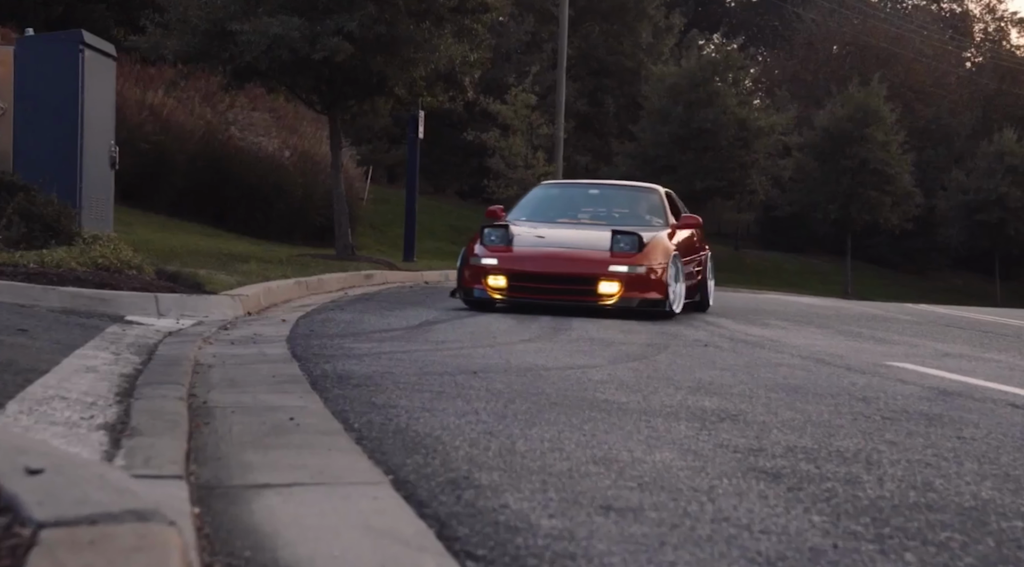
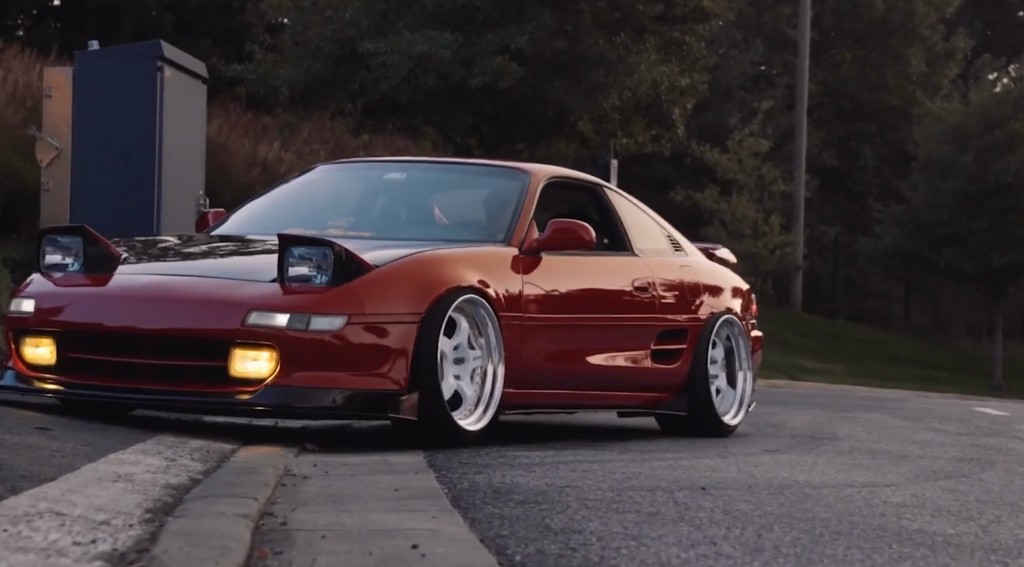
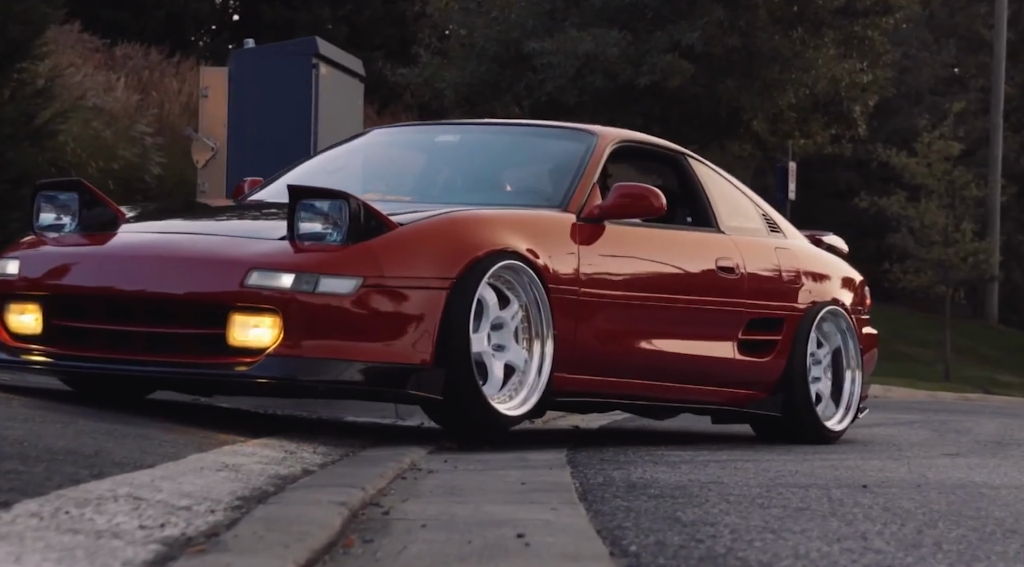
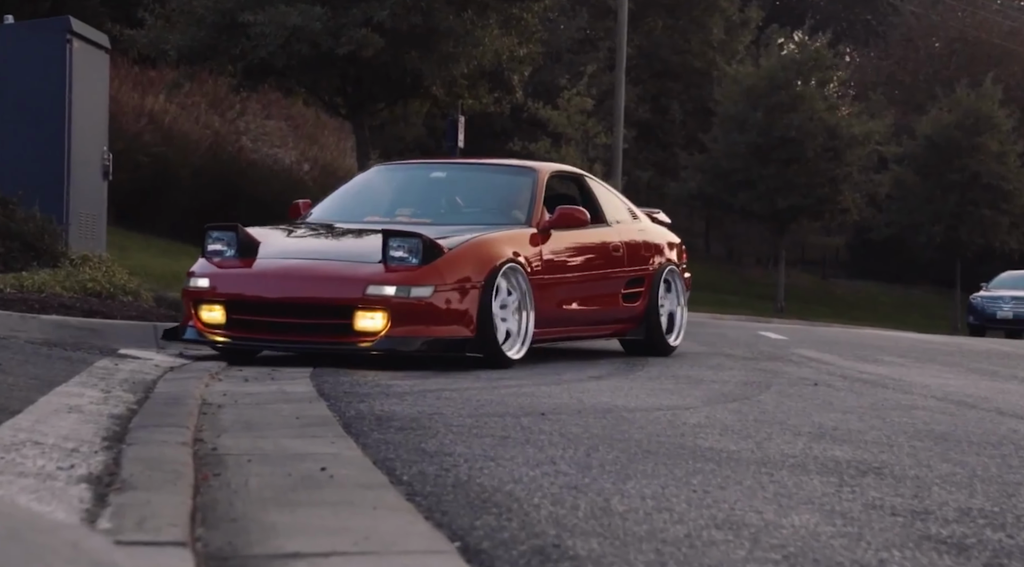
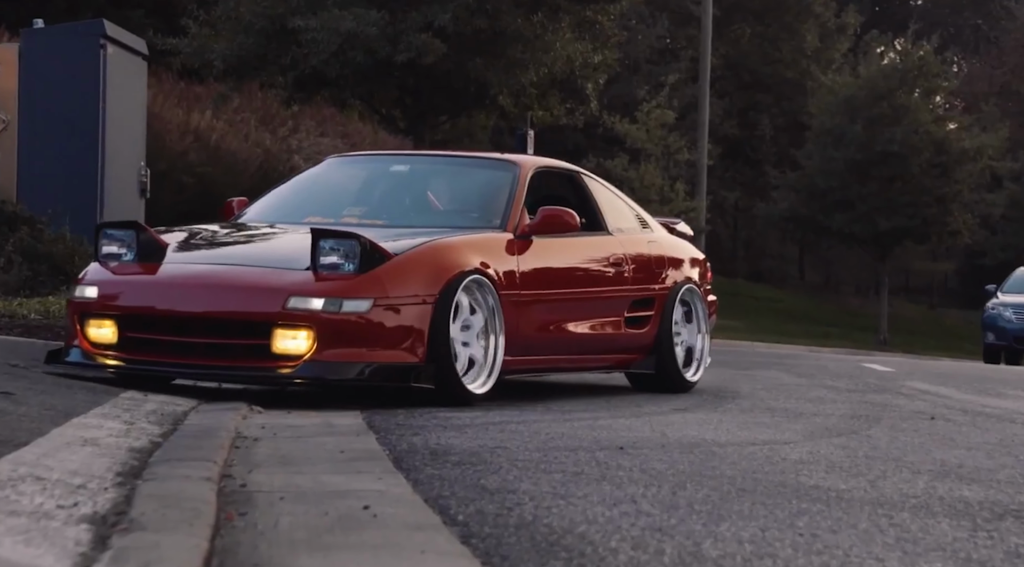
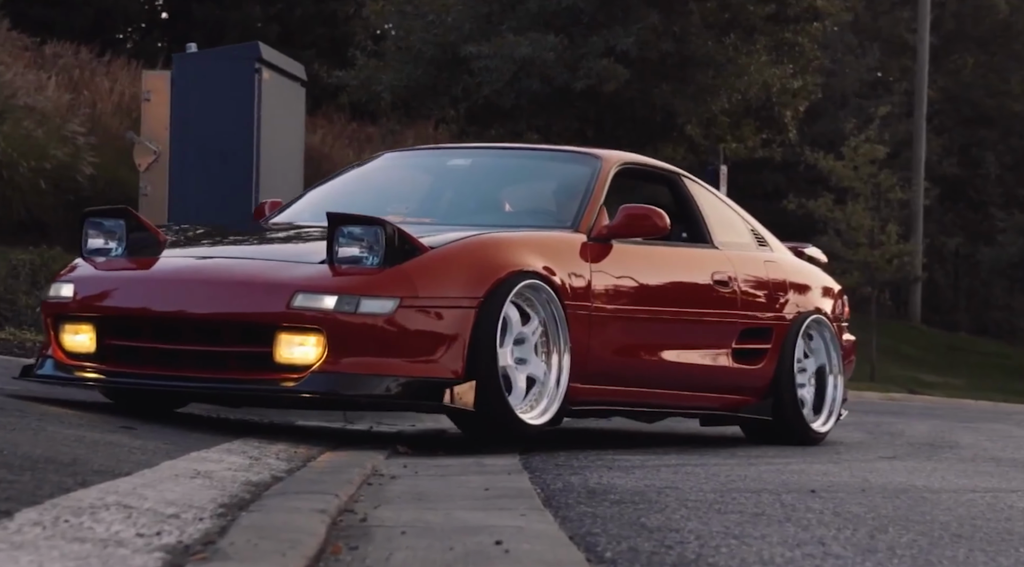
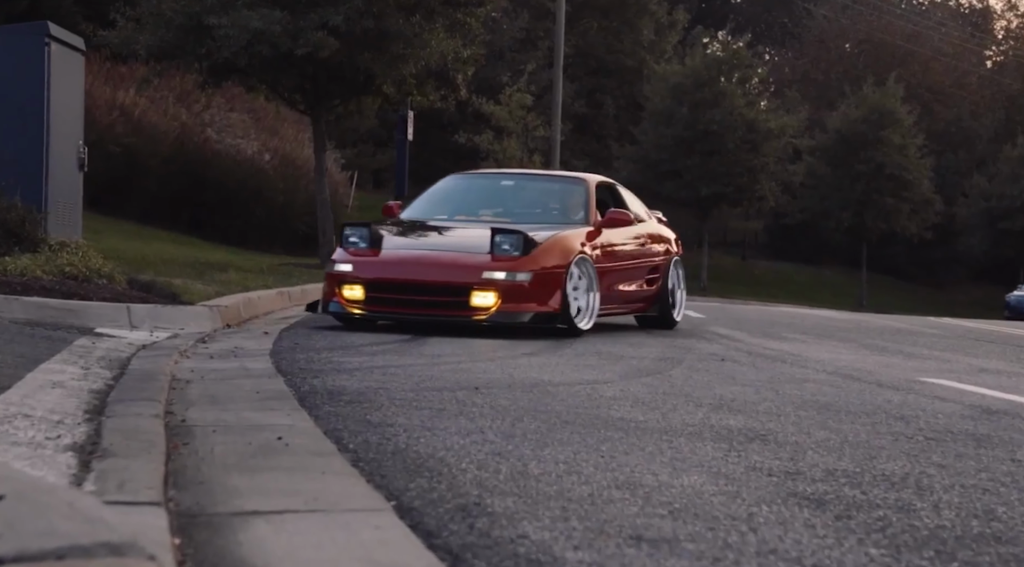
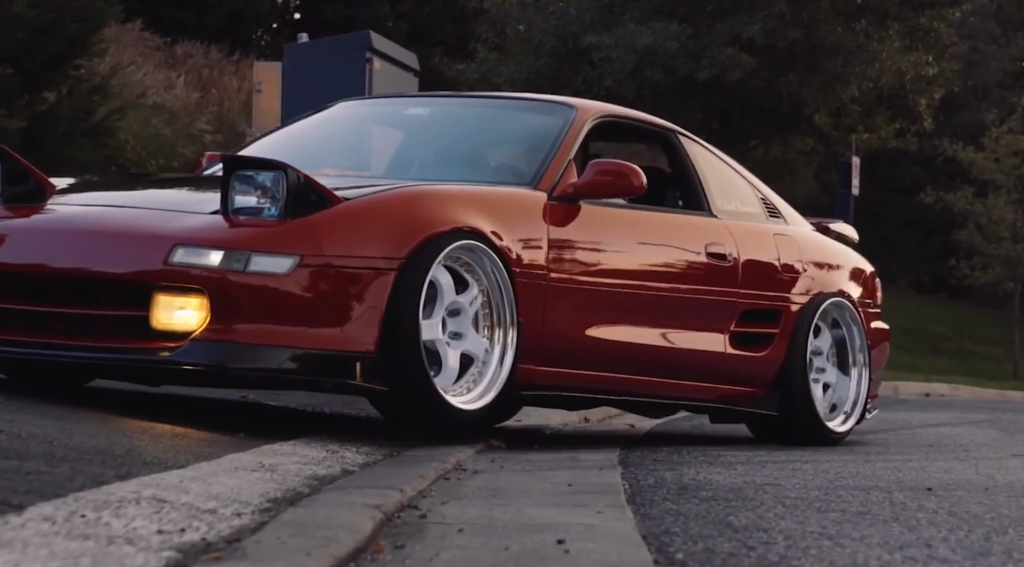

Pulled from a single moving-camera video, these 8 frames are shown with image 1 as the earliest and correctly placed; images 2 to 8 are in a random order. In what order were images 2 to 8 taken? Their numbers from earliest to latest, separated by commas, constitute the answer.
7, 4, 5, 2, 6, 3, 8
